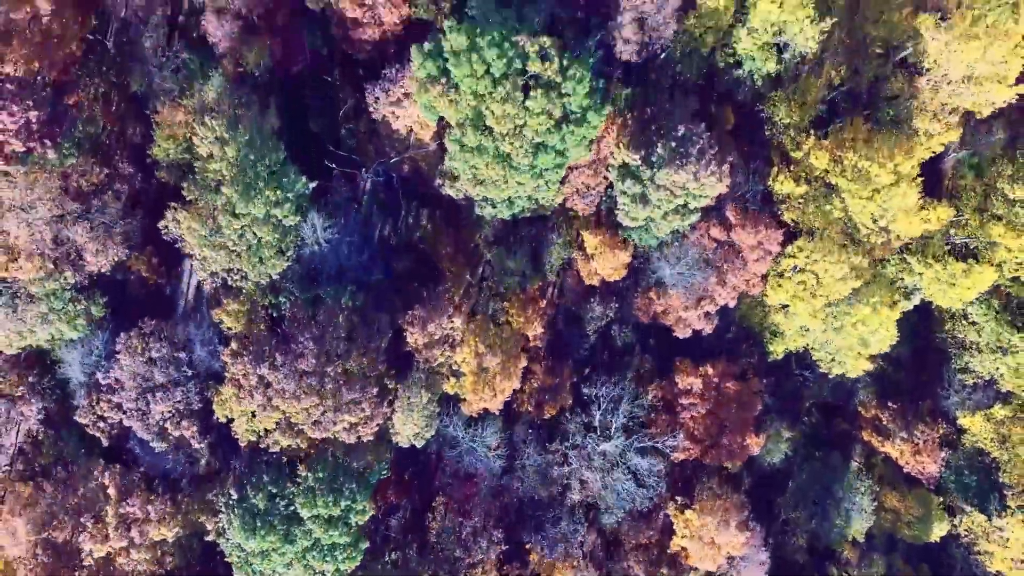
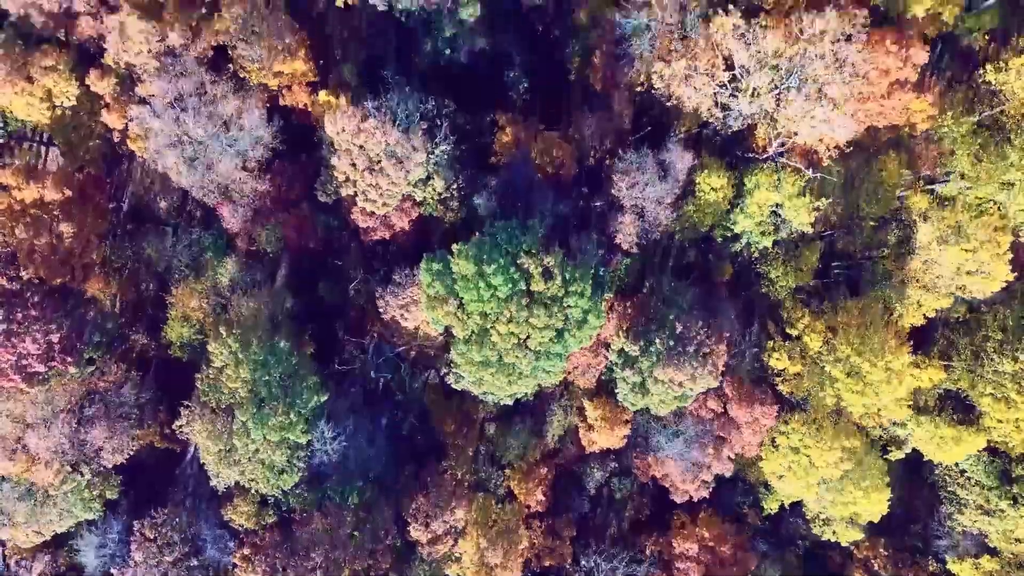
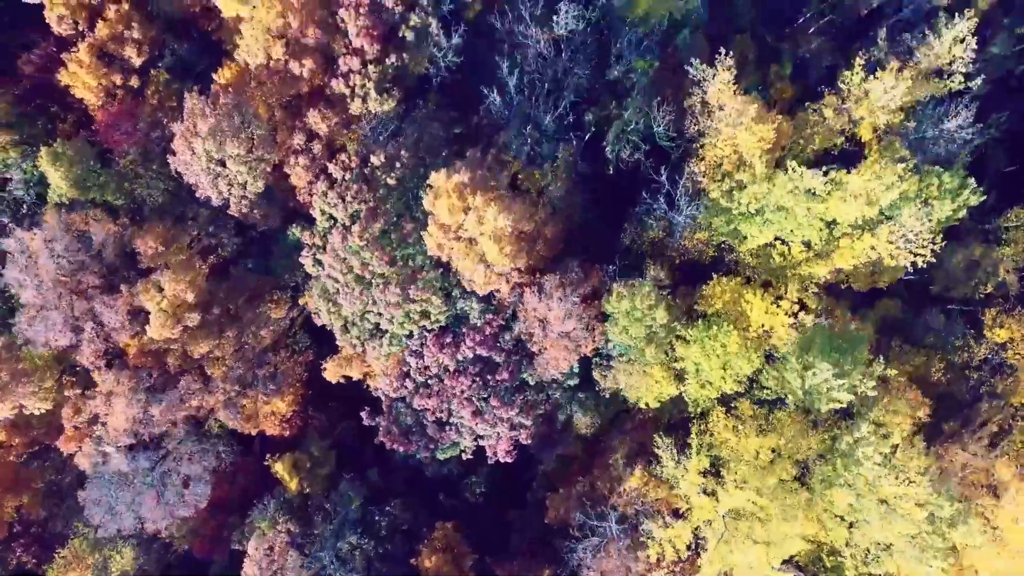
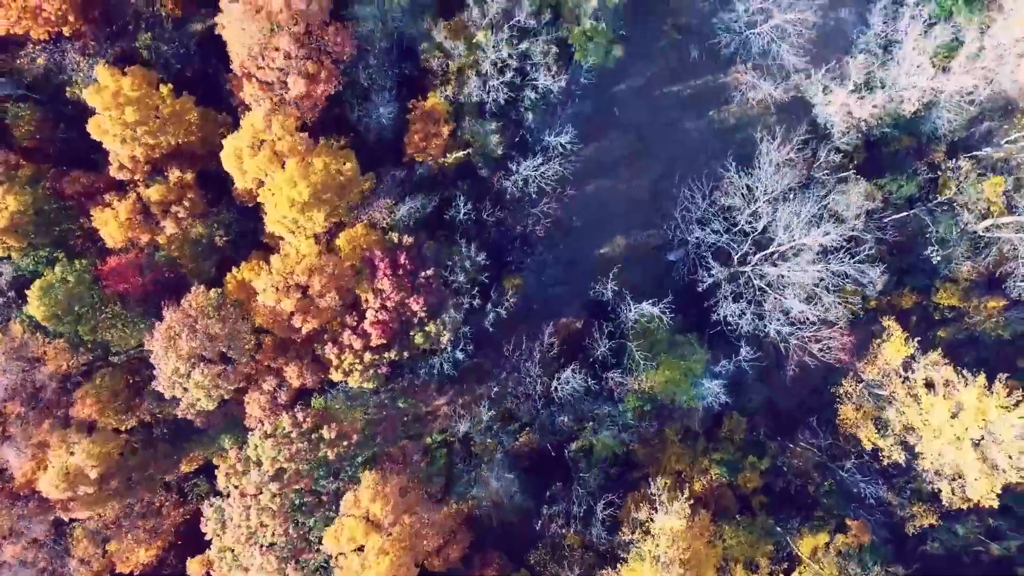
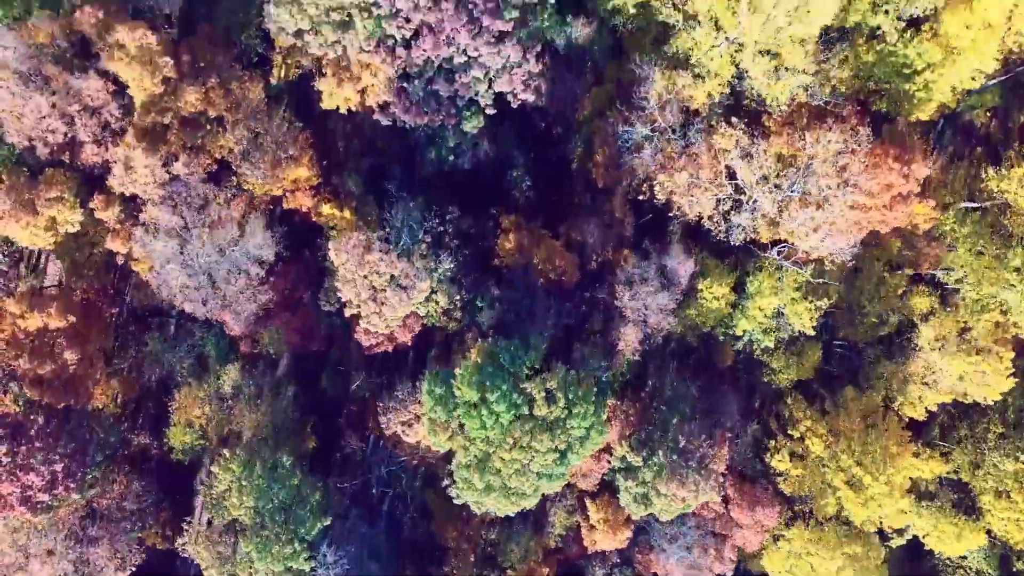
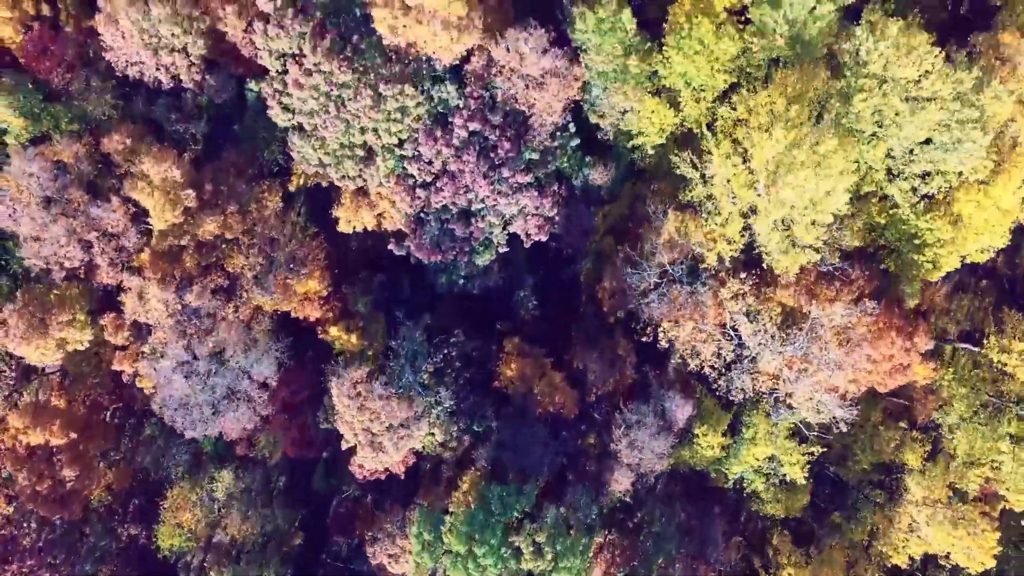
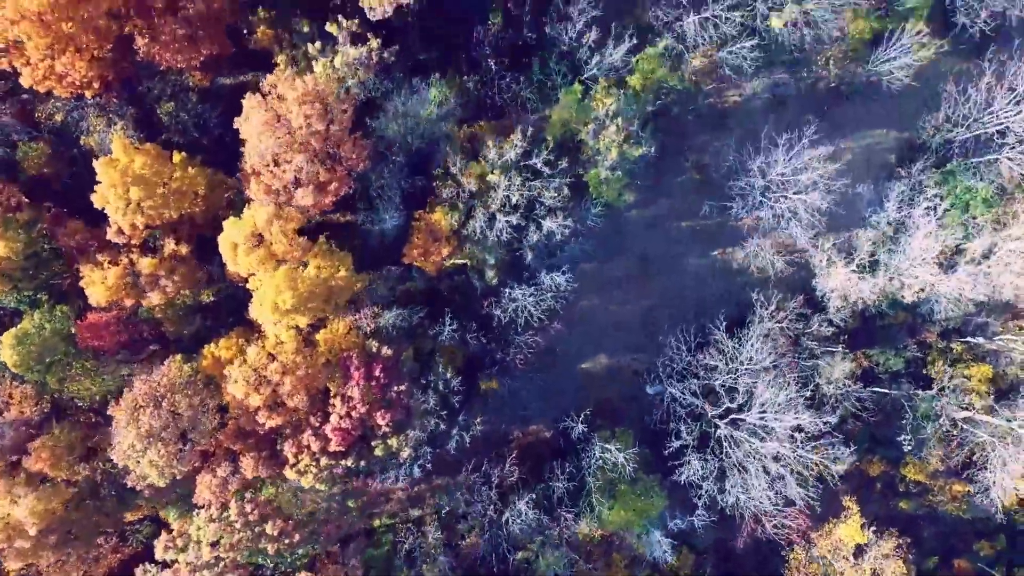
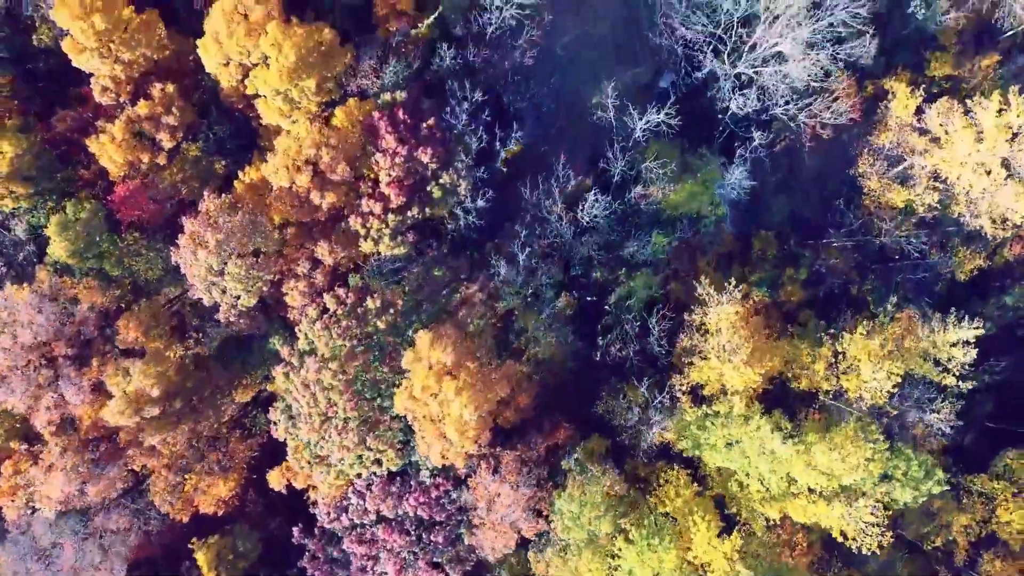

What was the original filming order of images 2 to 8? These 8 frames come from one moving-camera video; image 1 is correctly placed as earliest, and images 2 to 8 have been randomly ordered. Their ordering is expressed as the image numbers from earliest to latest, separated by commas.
2, 5, 6, 3, 8, 4, 7
